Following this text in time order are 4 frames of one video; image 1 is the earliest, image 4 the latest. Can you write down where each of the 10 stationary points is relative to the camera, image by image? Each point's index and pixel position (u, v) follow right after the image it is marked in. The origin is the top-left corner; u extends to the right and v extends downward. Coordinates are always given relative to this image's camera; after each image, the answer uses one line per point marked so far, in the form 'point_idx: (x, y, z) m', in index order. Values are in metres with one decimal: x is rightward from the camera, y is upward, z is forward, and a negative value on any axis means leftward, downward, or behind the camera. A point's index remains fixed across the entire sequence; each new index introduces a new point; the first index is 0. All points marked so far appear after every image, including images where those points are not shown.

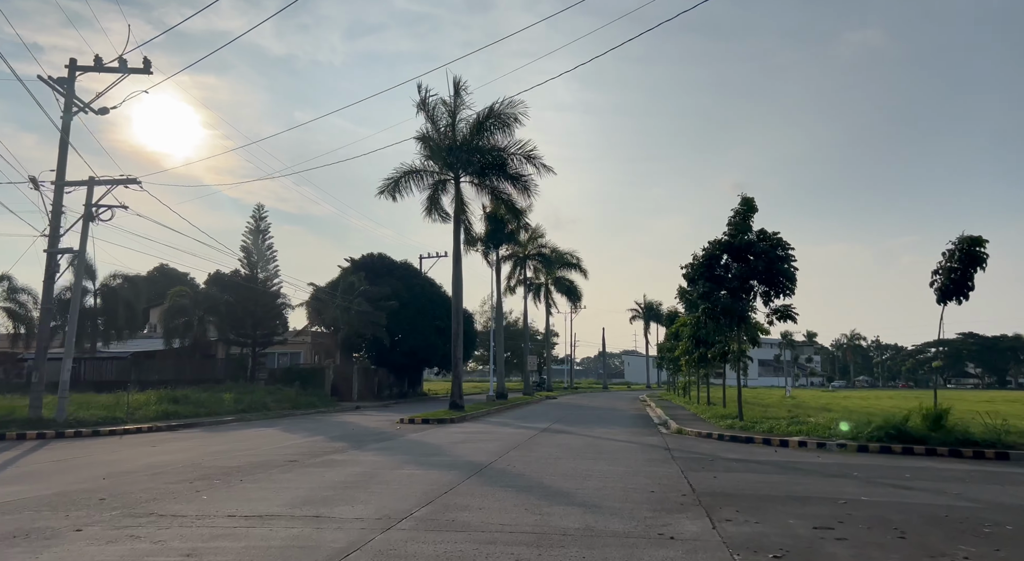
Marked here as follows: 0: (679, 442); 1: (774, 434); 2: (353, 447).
0: (+3.8, -3.7, +17.4) m
1: (+6.4, -3.8, +18.8) m
2: (-3.3, -3.5, +15.8) m
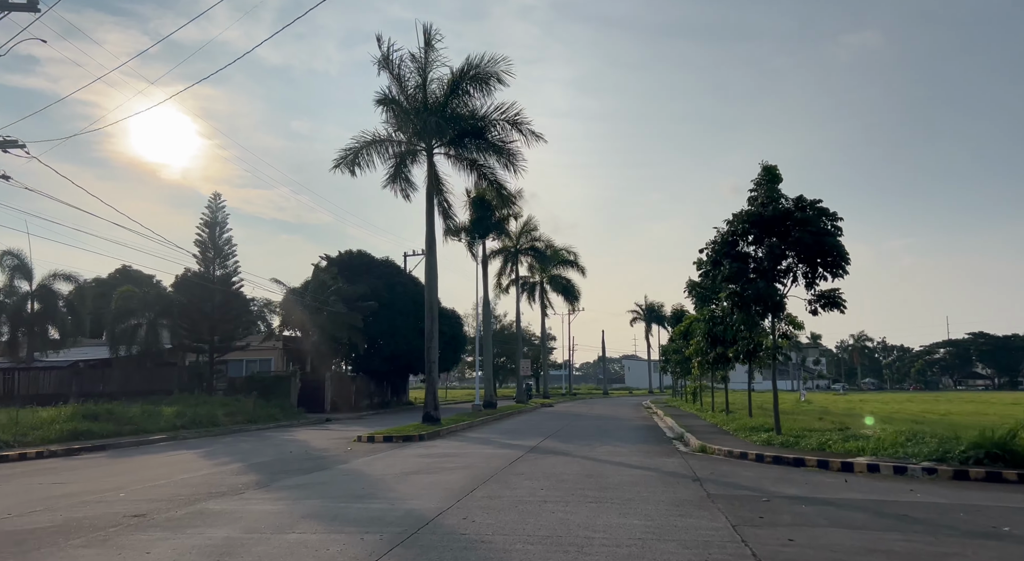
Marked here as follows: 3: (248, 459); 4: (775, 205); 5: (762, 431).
0: (+3.4, -3.2, +13.0) m
1: (+6.0, -3.3, +14.5) m
2: (-3.8, -3.0, +11.5) m
3: (-5.6, -3.8, +16.1) m
4: (+6.2, +1.8, +17.9) m
5: (+6.1, -3.7, +18.7) m
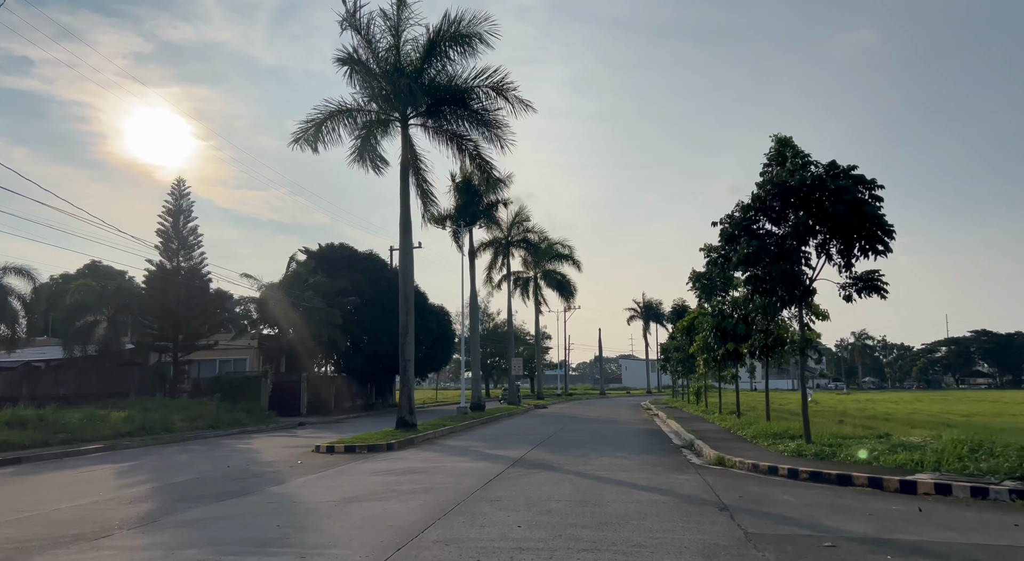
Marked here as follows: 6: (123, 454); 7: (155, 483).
0: (+3.0, -2.8, +10.3) m
1: (+5.6, -2.9, +11.7) m
2: (-4.1, -2.7, +8.7) m
3: (-5.9, -3.4, +13.3) m
4: (+5.8, +2.2, +15.1) m
5: (+5.7, -3.3, +15.9) m
6: (-9.3, -4.1, +18.2) m
7: (-5.6, -3.2, +12.0) m
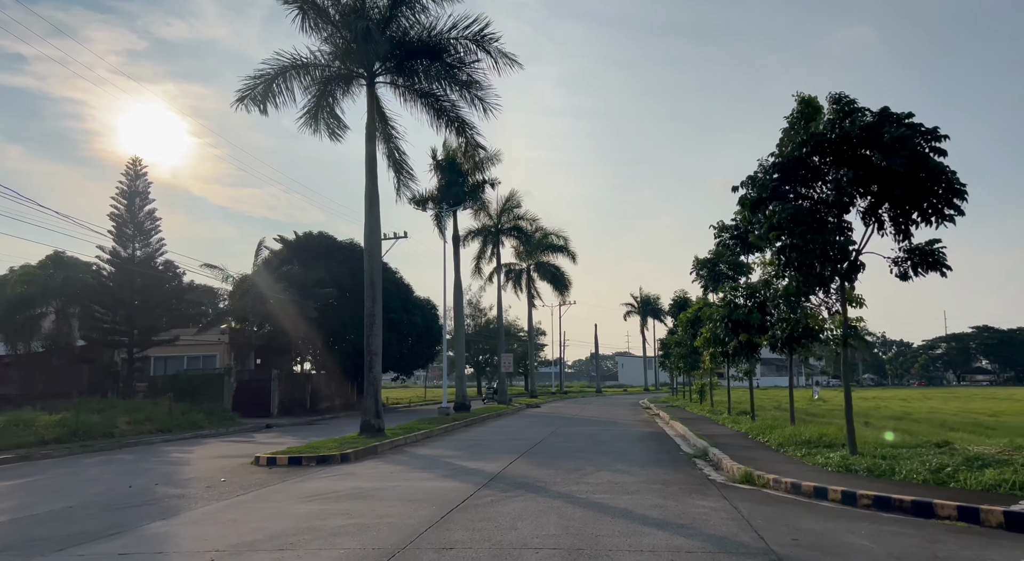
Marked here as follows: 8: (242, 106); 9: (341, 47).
0: (+2.7, -2.4, +7.4) m
1: (+5.3, -2.5, +8.9) m
2: (-4.4, -2.3, +5.8) m
3: (-6.3, -3.0, +10.4) m
4: (+5.4, +2.6, +12.3) m
5: (+5.3, -2.9, +13.1) m
6: (-9.6, -3.7, +15.3) m
7: (-5.9, -2.8, +9.1) m
8: (-6.2, +4.1, +17.8) m
9: (-4.0, +5.5, +18.0) m
